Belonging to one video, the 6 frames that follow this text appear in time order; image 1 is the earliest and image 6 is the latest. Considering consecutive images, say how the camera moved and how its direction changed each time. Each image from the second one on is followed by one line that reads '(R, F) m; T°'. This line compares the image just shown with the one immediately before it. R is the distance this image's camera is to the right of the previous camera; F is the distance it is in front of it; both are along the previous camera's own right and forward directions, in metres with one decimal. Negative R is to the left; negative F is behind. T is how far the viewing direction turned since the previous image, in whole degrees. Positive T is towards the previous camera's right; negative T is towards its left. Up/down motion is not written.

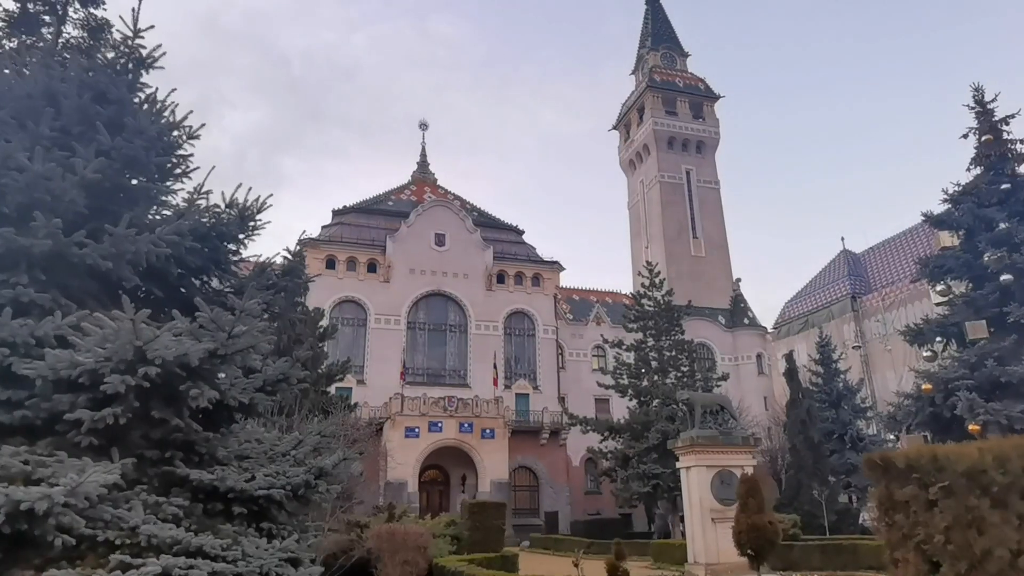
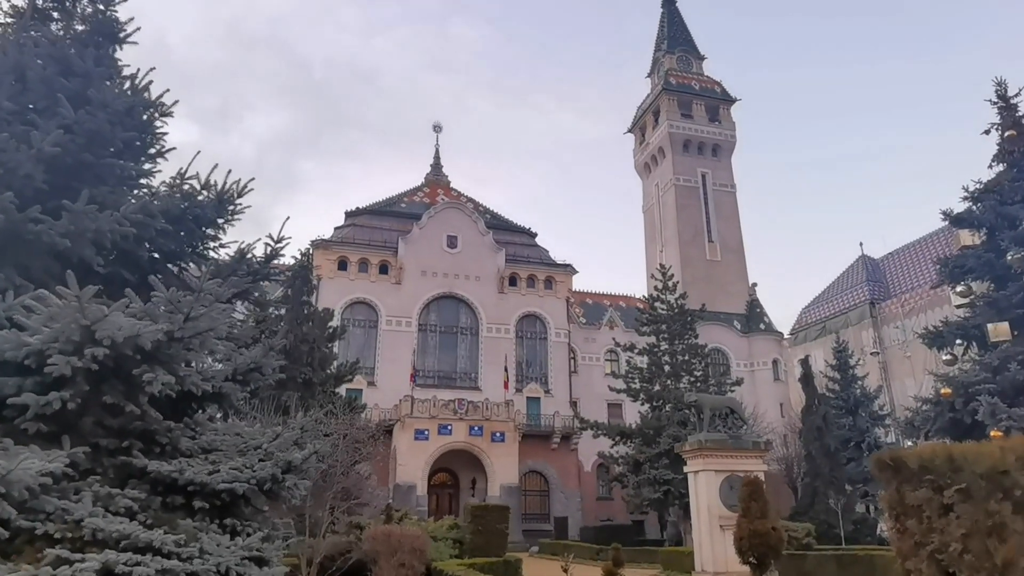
(+0.3, +0.4) m; -1°
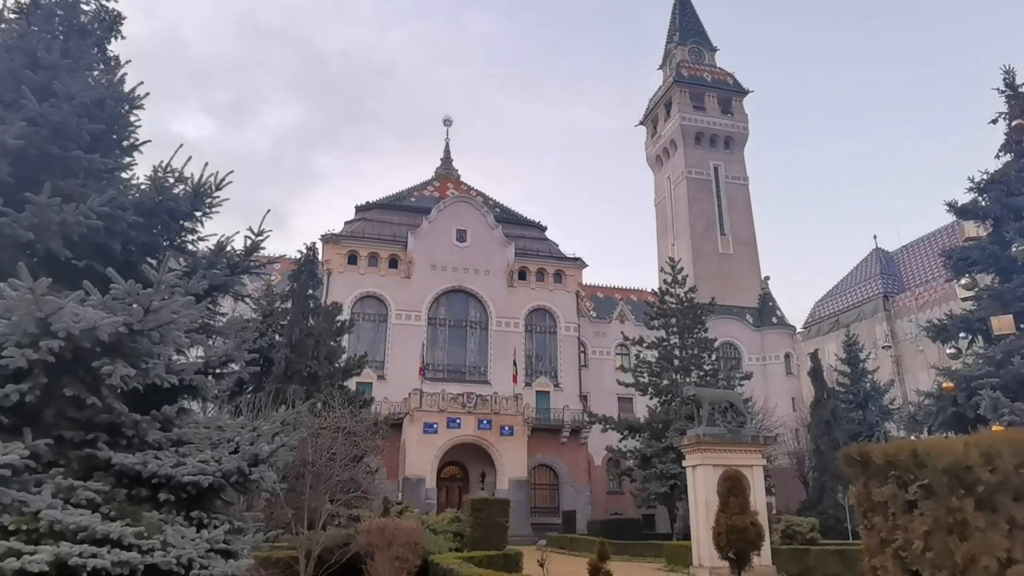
(+0.4, +0.1) m; -1°
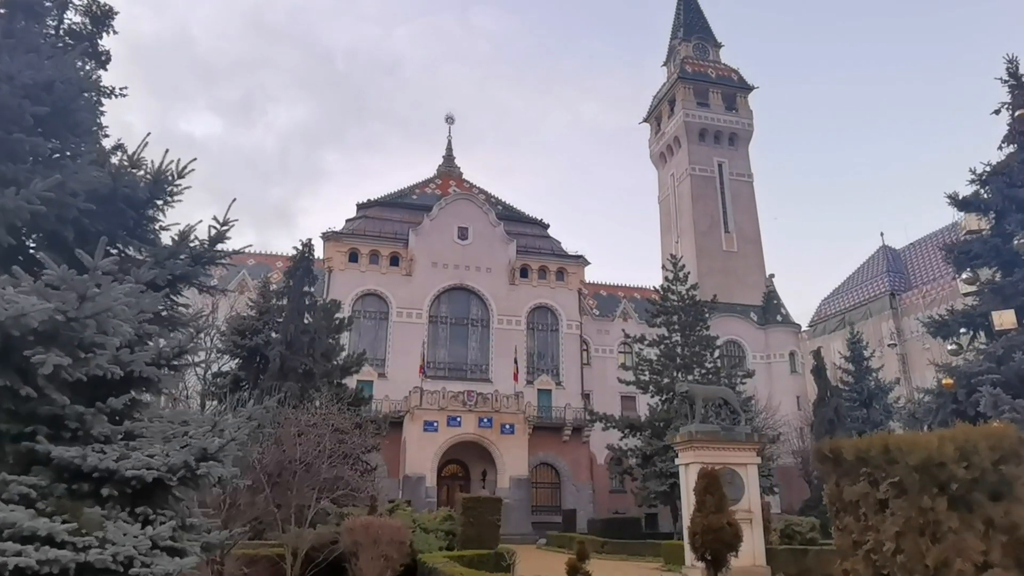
(+0.4, +0.3) m; -1°
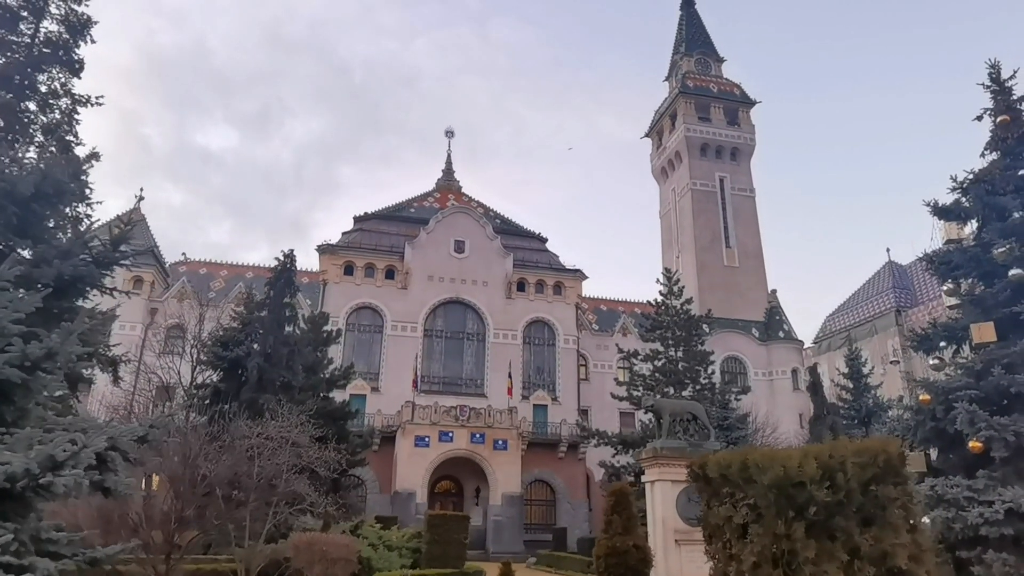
(+1.0, +0.5) m; -1°
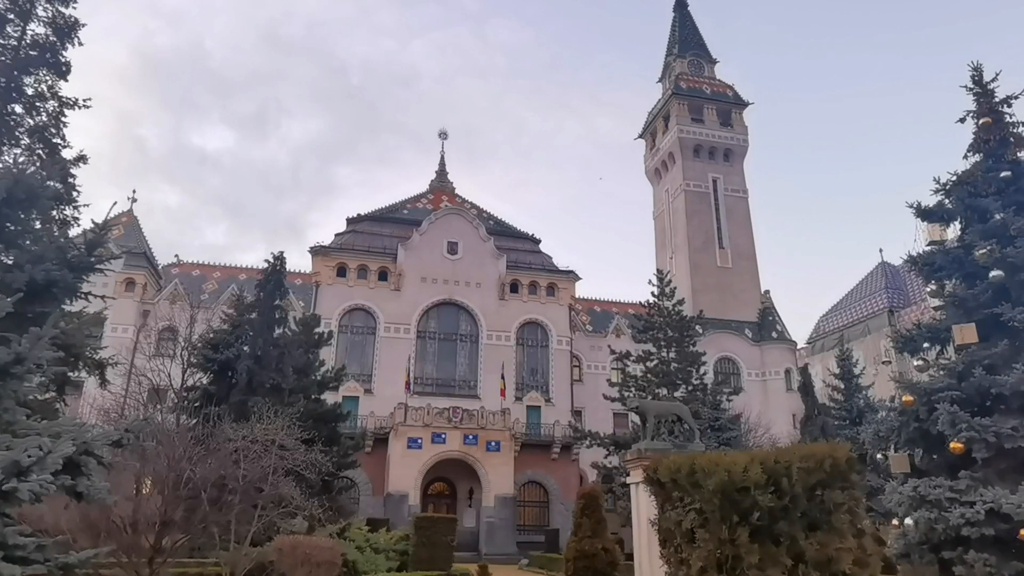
(+0.2, 0.0) m; 0°
